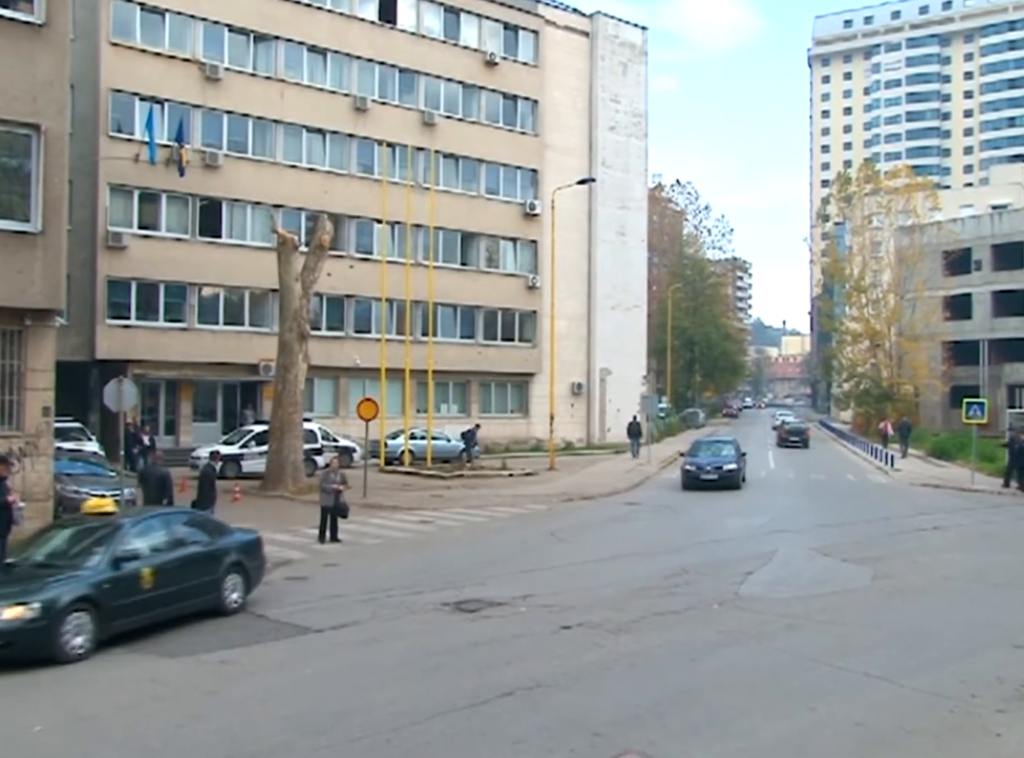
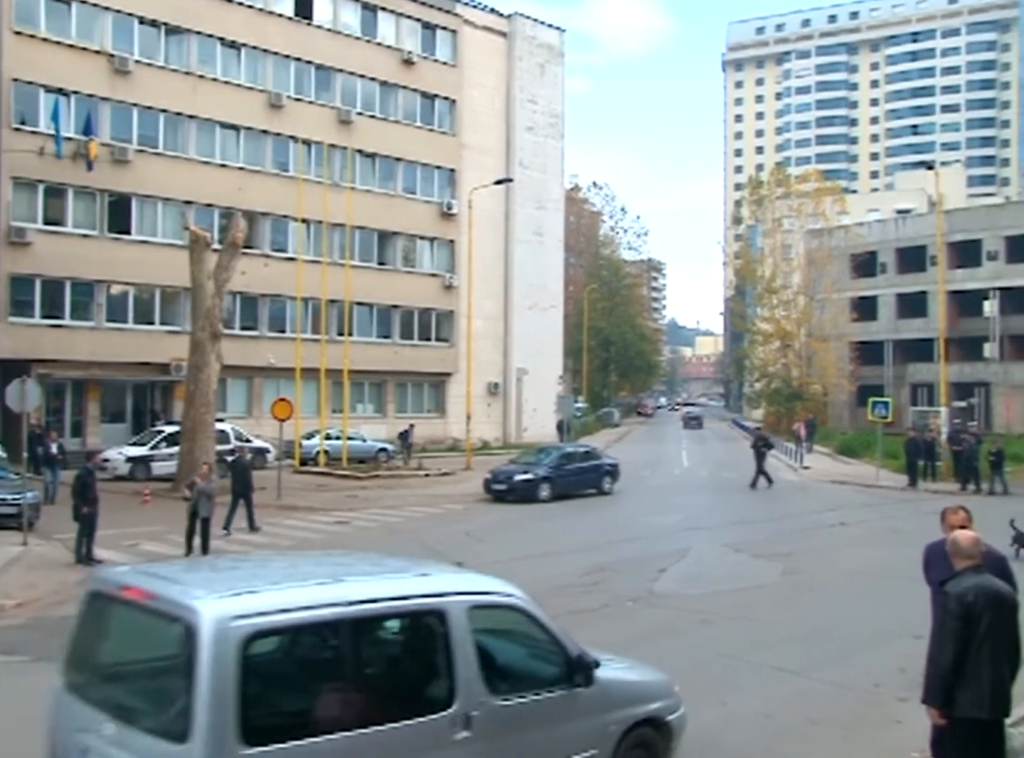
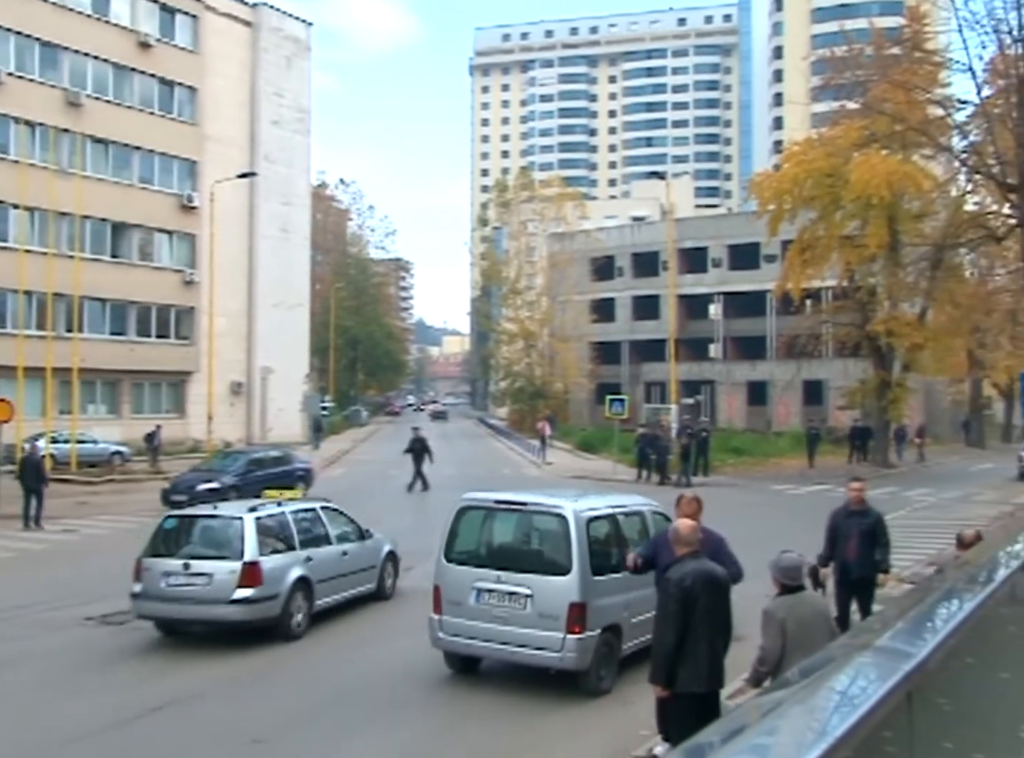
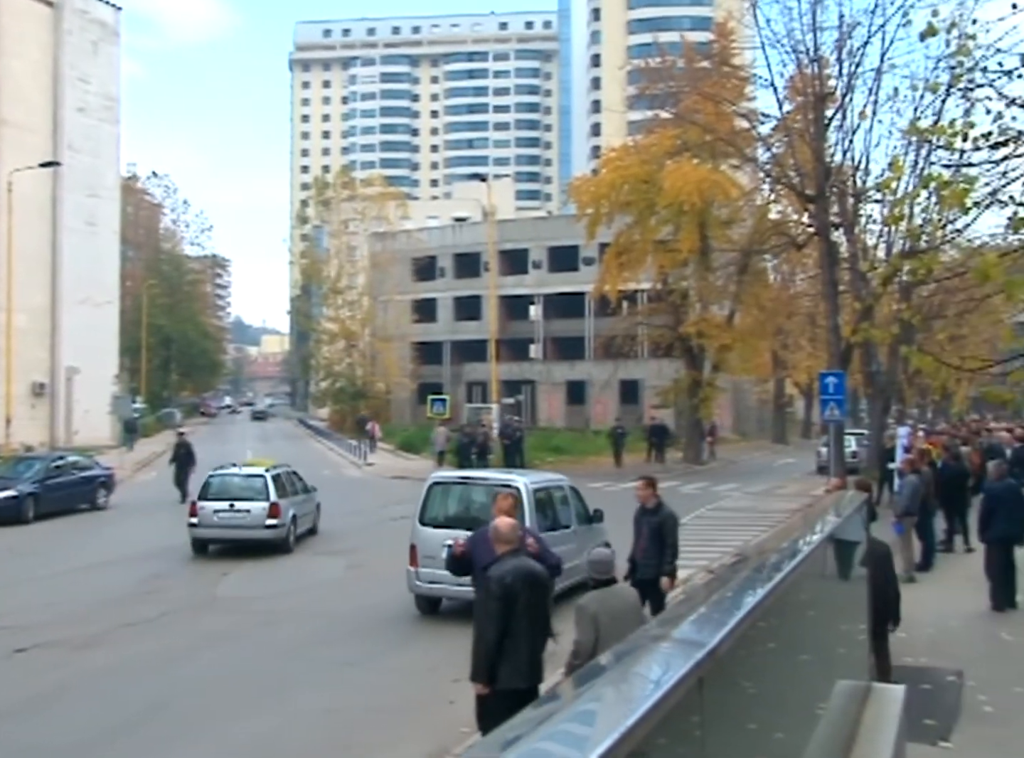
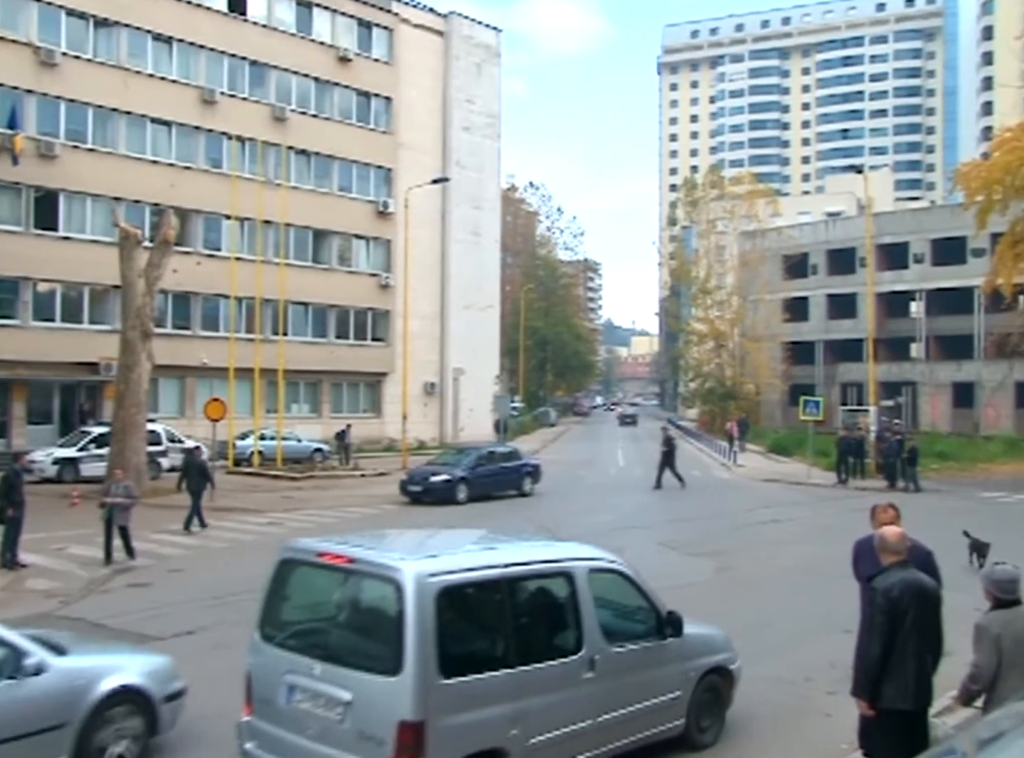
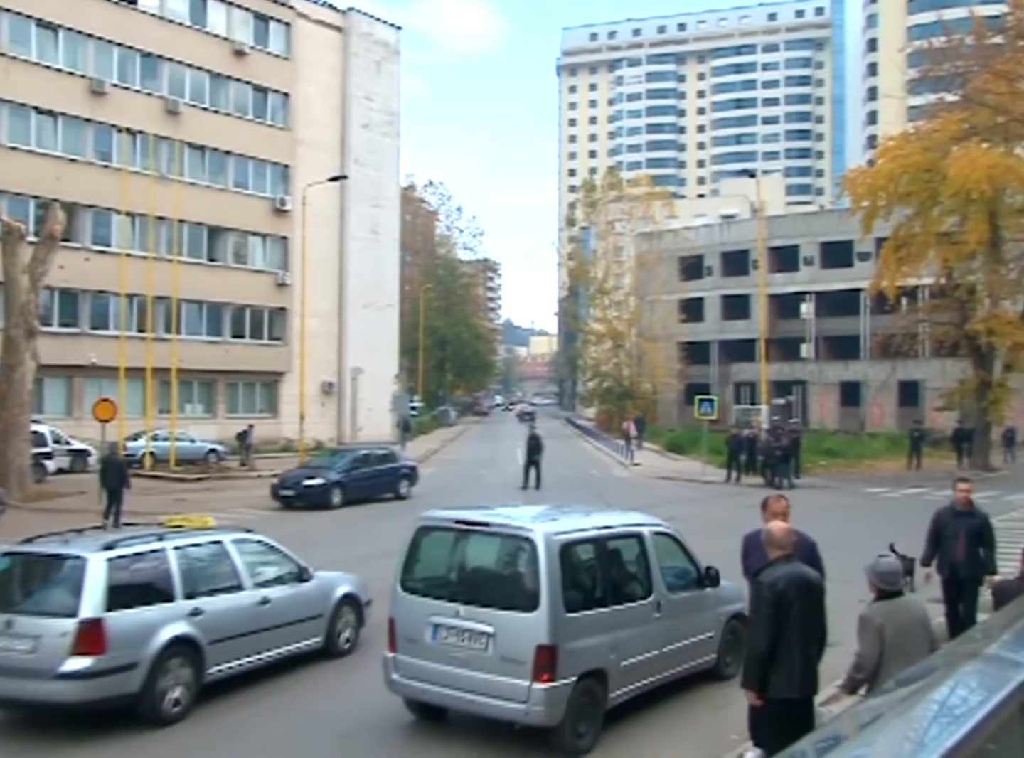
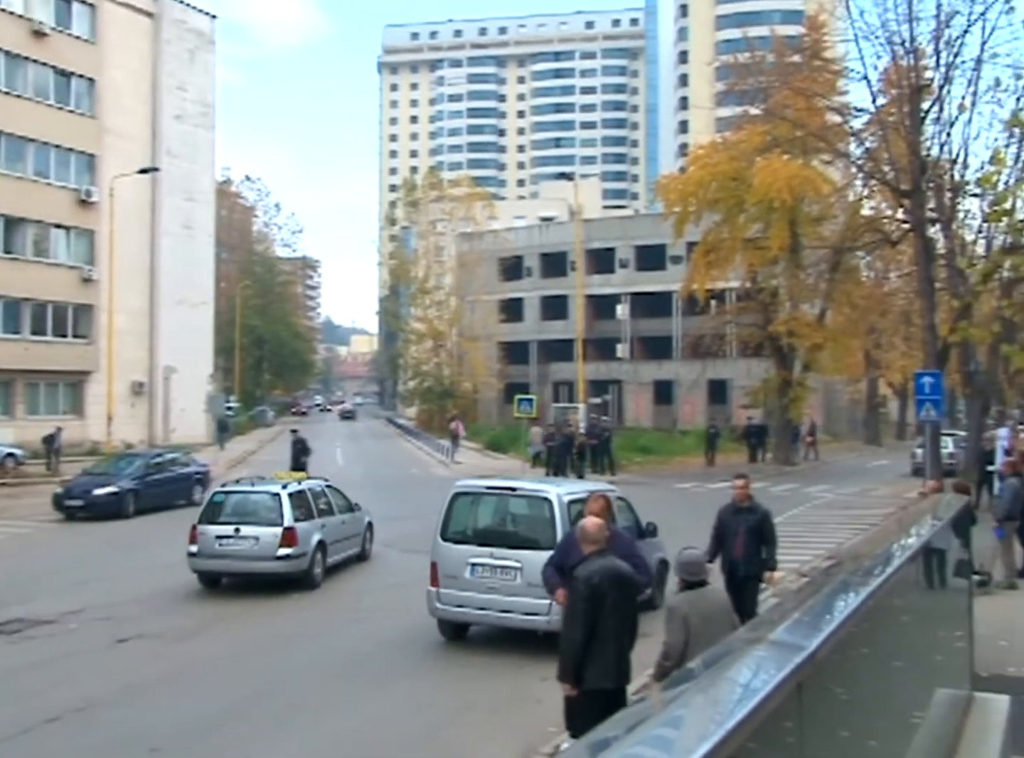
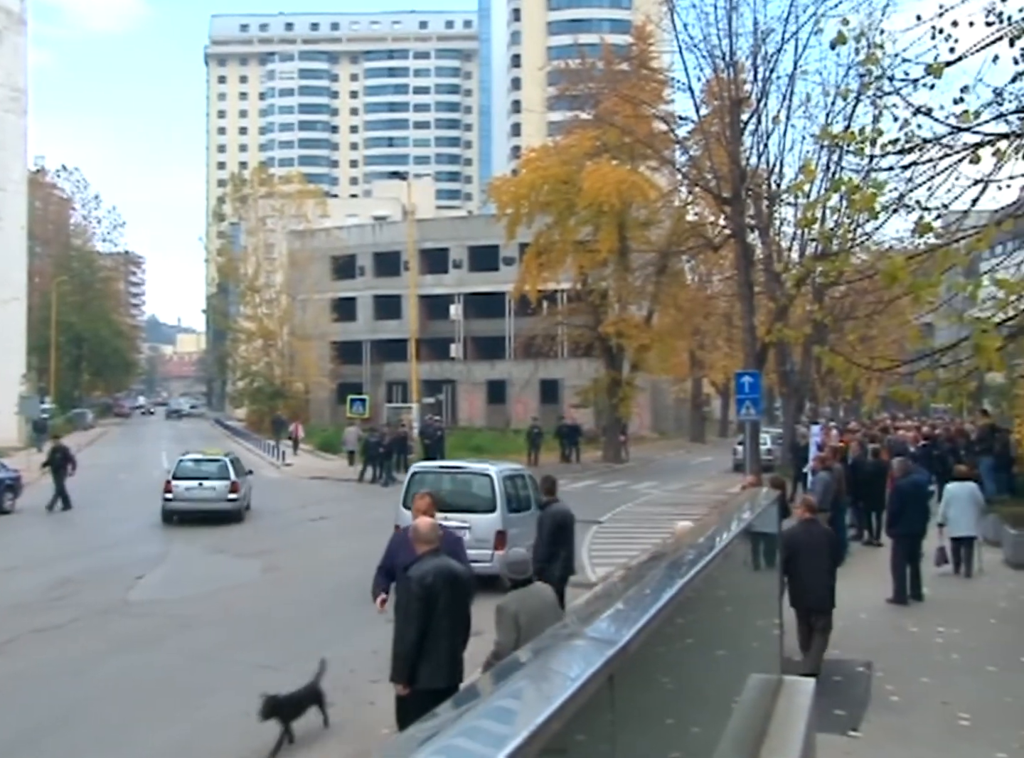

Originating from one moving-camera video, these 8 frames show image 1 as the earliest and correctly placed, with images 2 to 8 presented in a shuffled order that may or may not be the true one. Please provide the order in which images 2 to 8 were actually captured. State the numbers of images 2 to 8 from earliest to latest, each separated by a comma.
2, 5, 6, 3, 7, 4, 8
